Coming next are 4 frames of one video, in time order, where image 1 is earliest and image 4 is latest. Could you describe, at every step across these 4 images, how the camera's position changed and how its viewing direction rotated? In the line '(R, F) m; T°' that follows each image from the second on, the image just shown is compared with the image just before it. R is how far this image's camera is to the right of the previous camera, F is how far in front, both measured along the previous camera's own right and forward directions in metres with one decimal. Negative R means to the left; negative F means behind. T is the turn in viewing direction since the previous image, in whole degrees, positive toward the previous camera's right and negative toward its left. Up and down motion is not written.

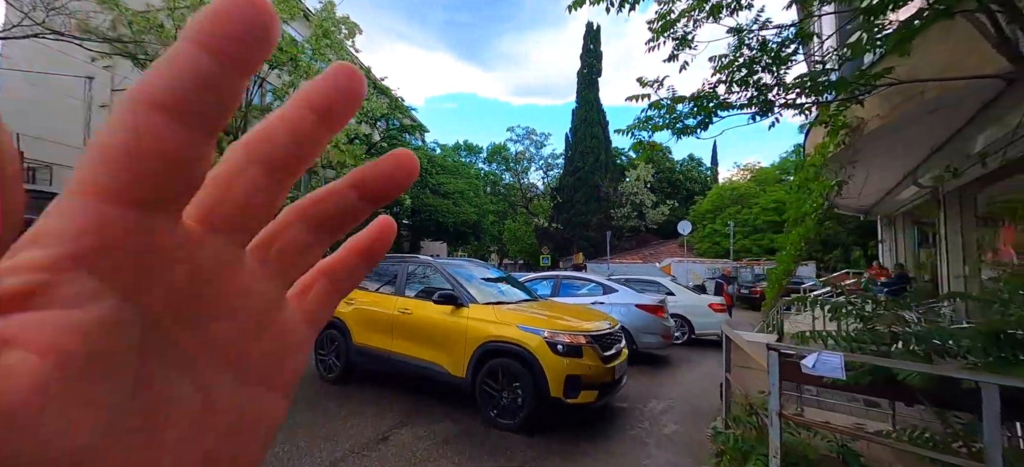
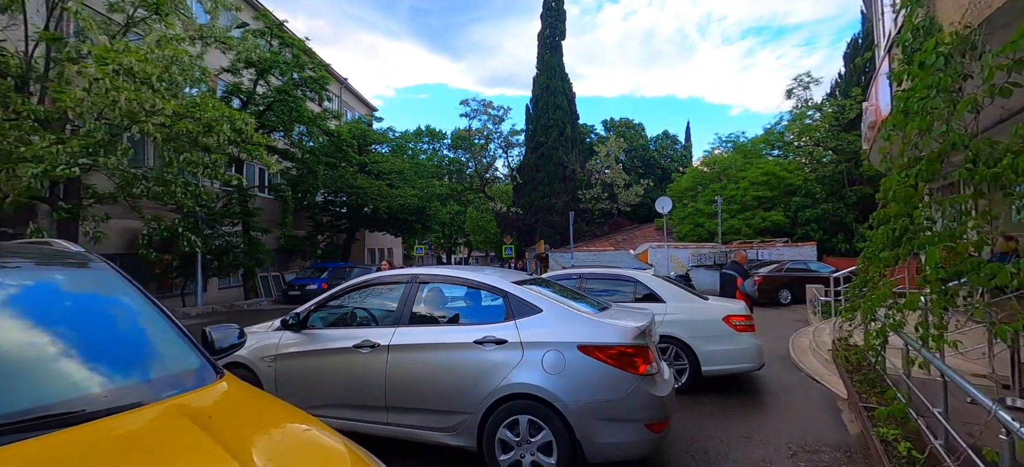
(+1.4, +4.2) m; +3°
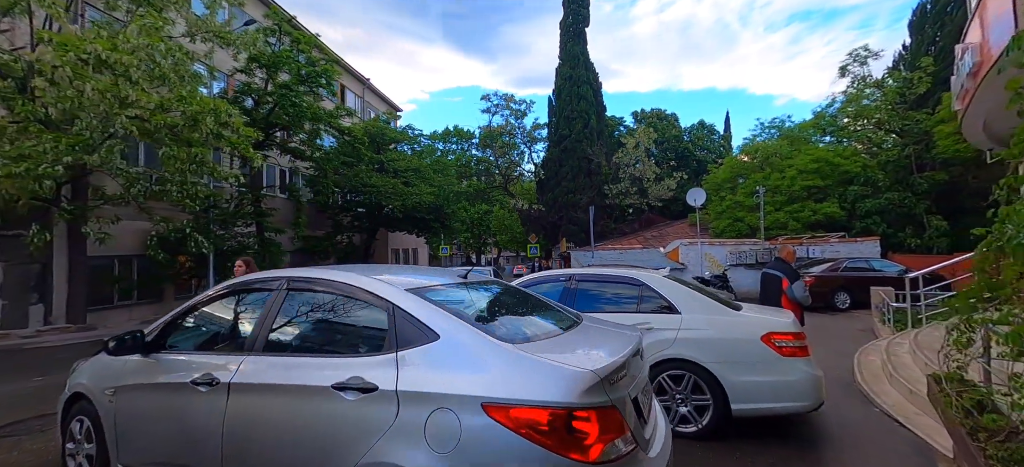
(+0.6, +1.2) m; -5°
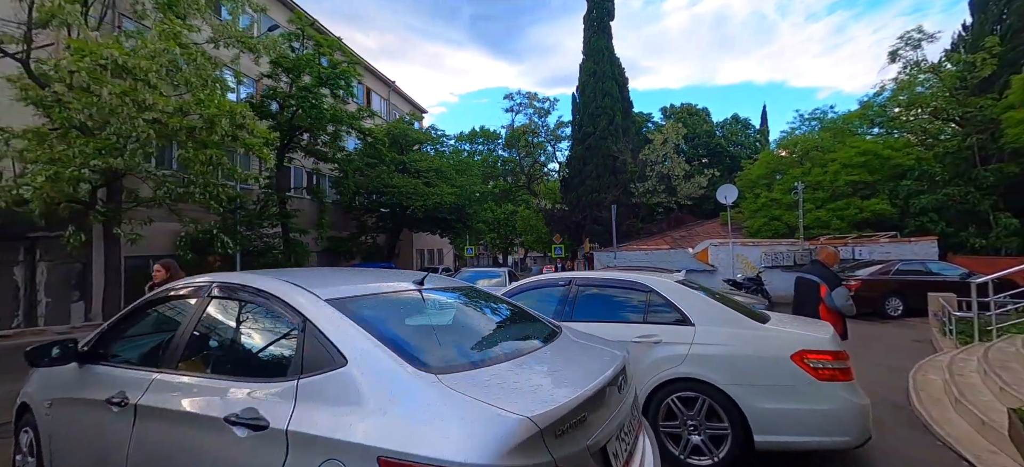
(+0.3, +0.5) m; -4°
